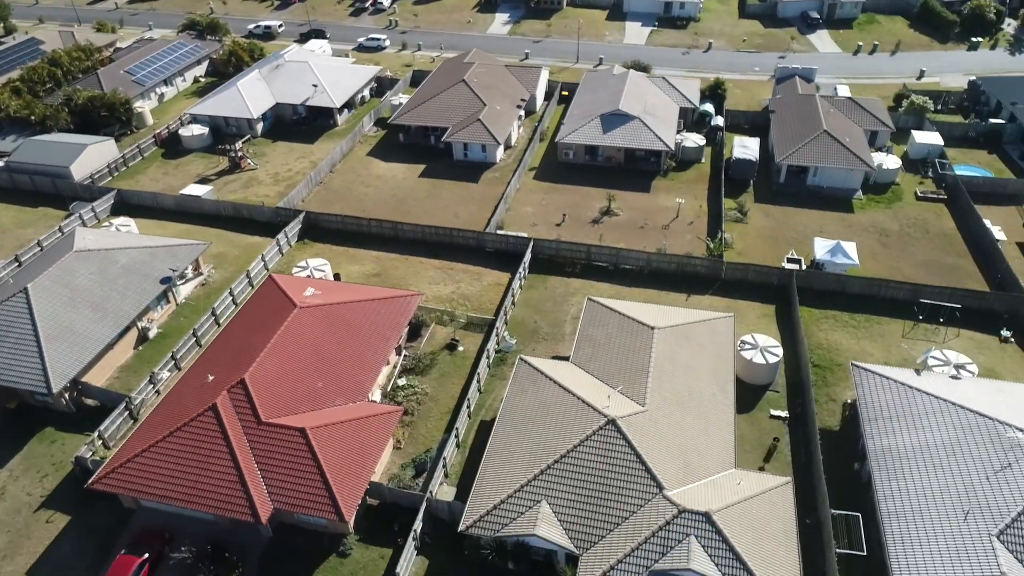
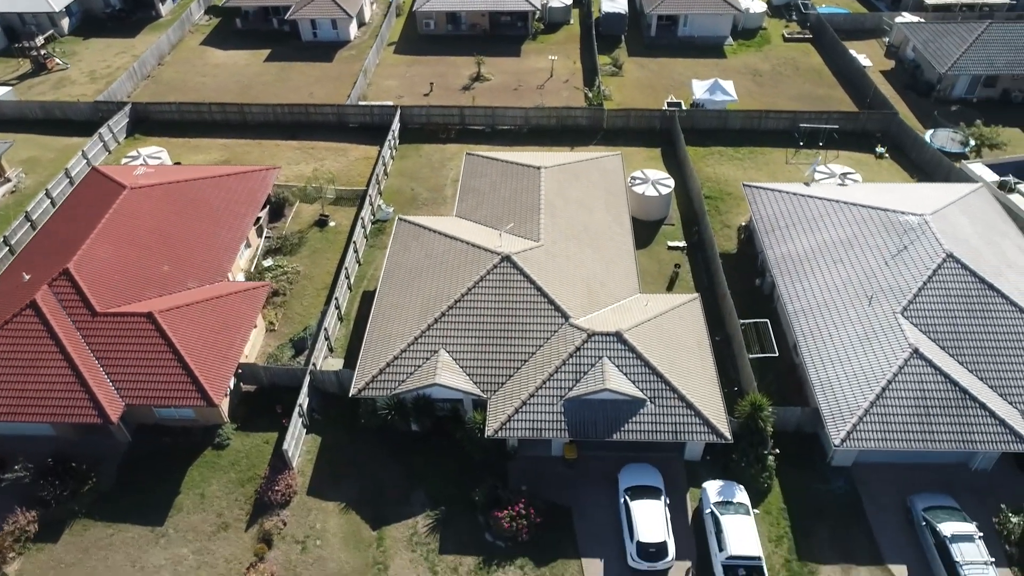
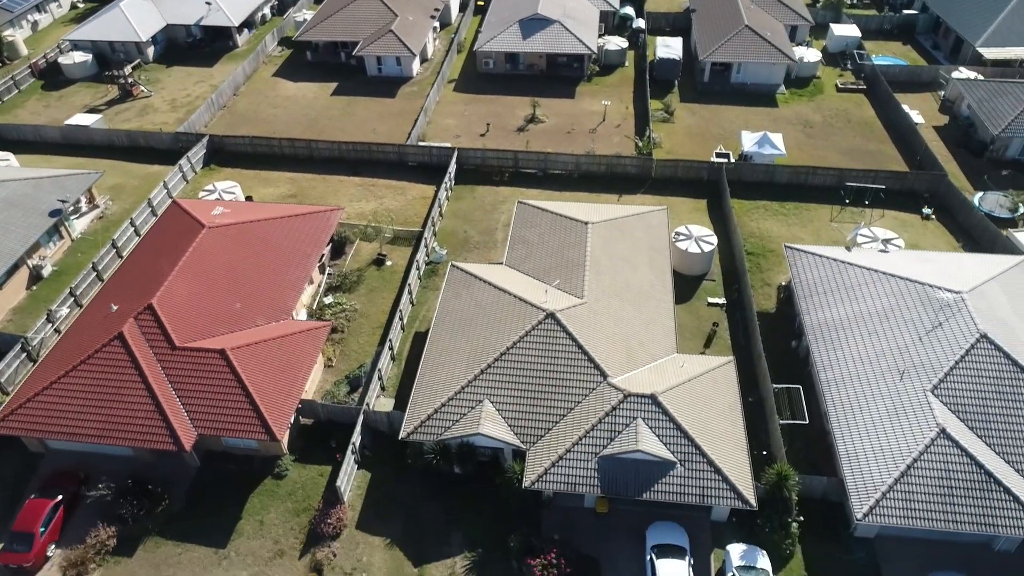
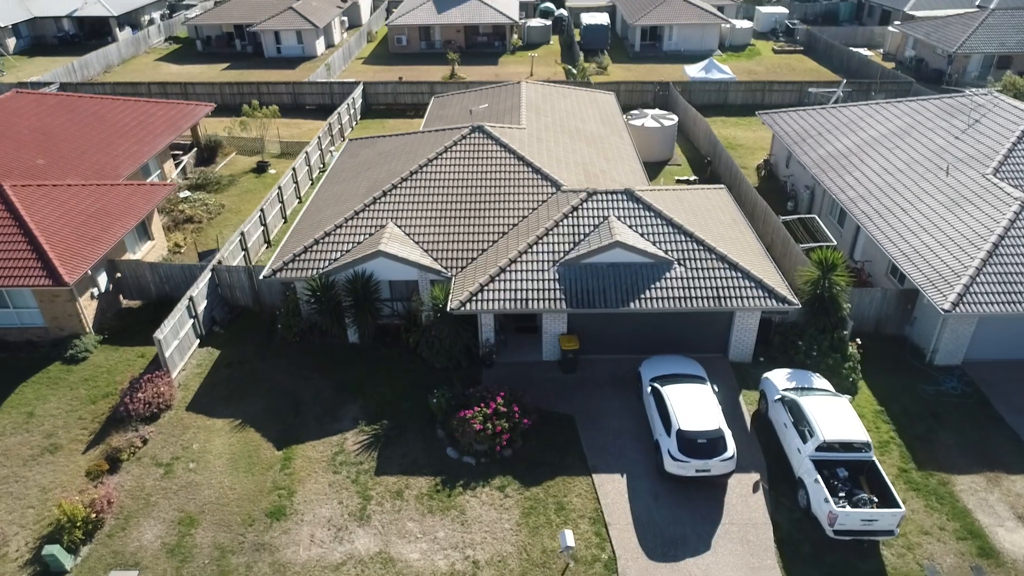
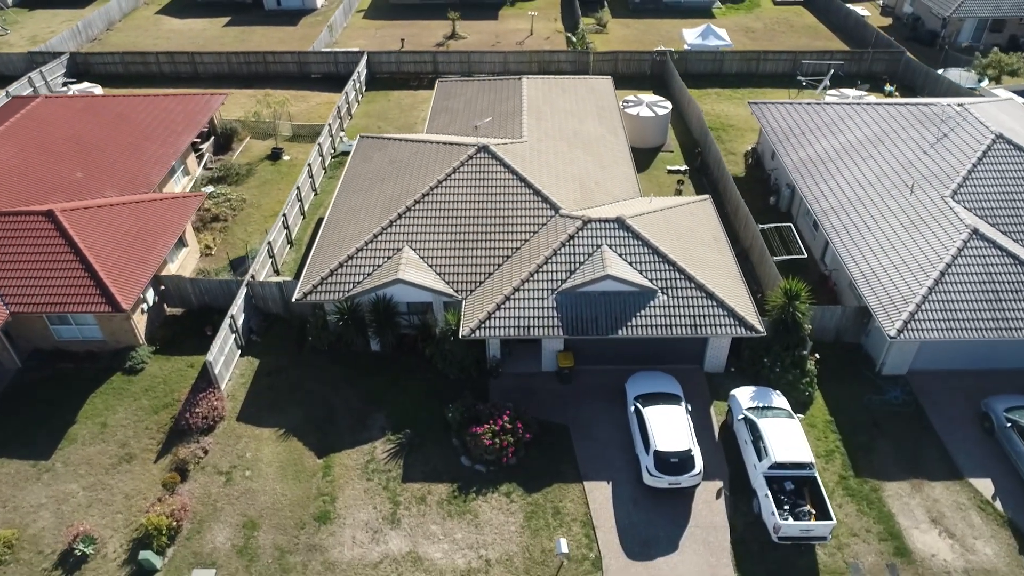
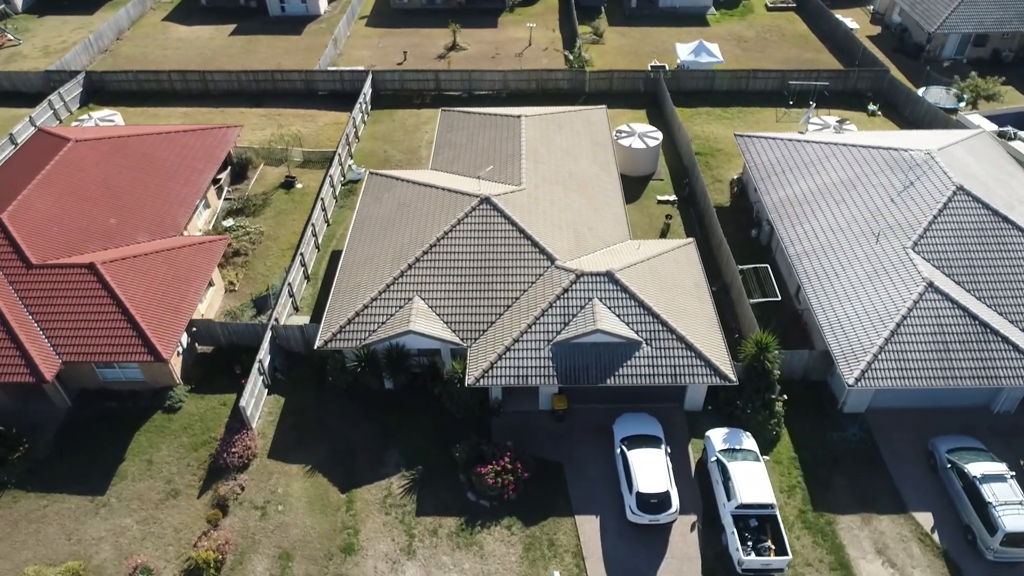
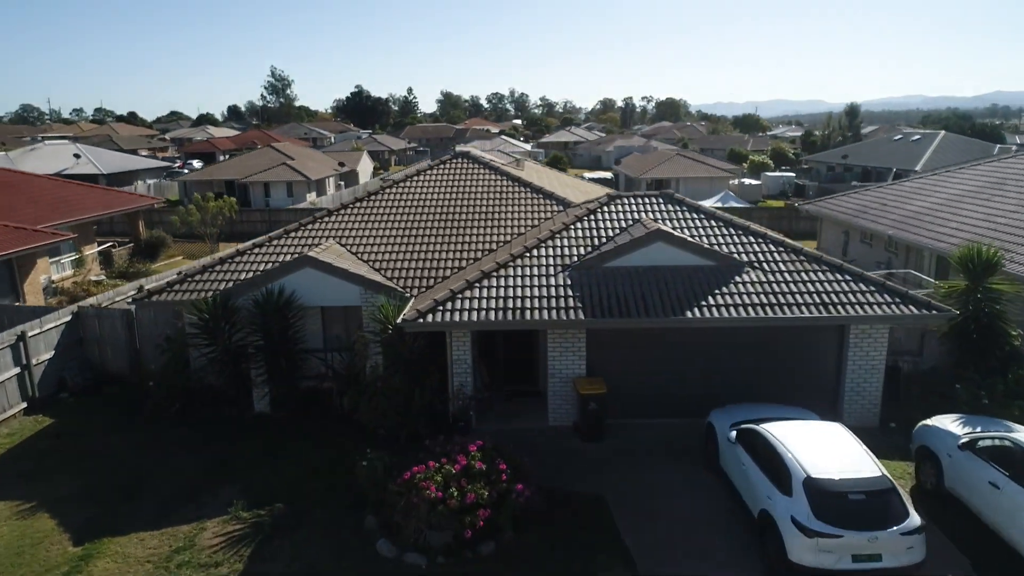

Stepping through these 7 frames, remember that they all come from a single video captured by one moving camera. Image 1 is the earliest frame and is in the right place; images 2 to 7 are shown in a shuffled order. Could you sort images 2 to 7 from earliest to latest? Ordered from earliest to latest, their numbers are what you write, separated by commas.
3, 2, 6, 5, 4, 7
